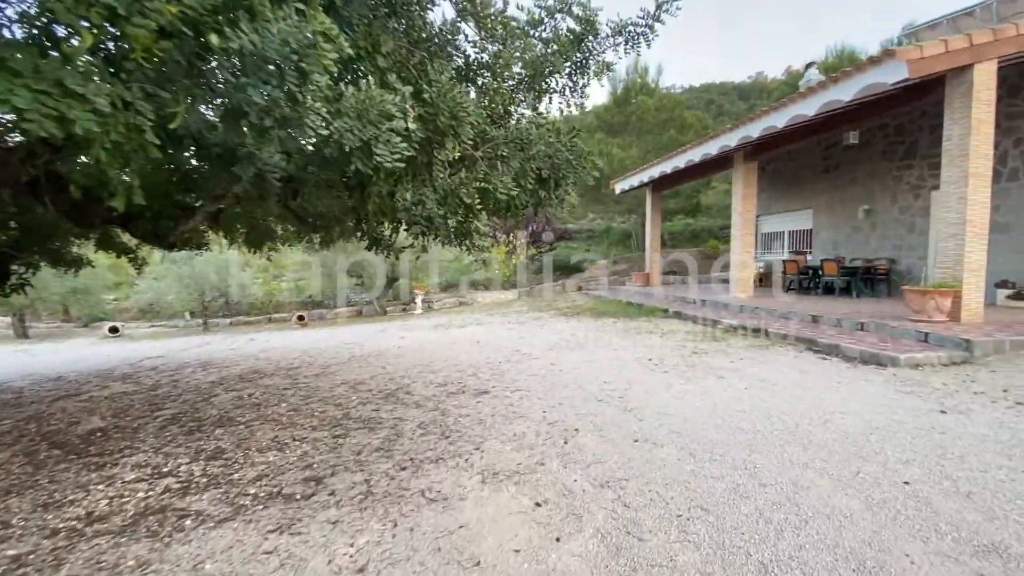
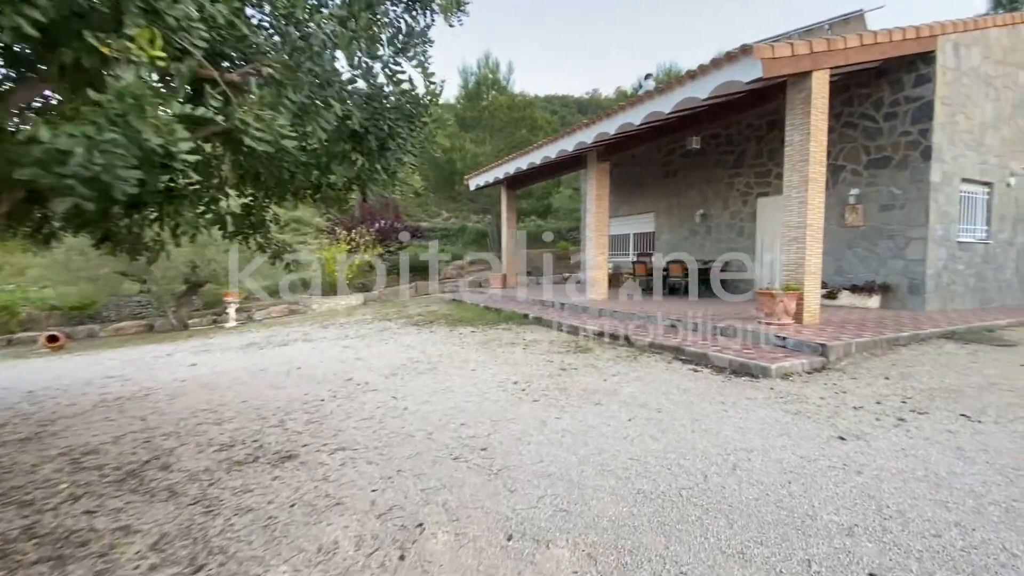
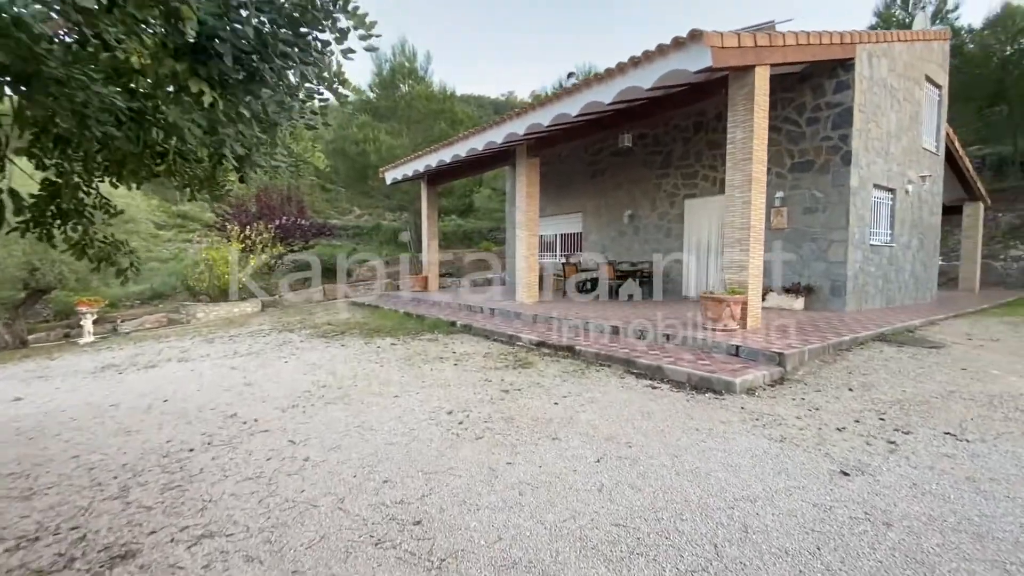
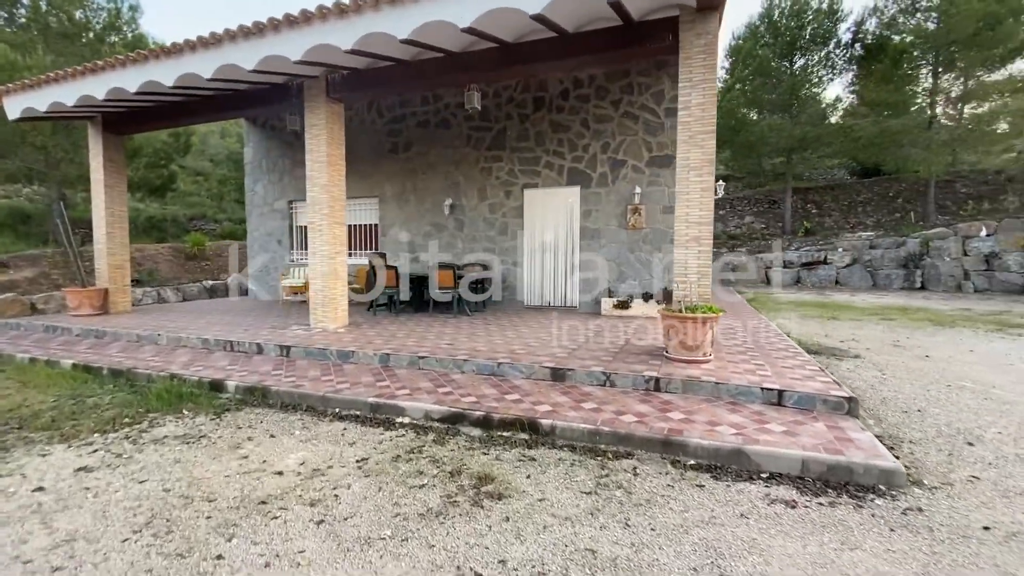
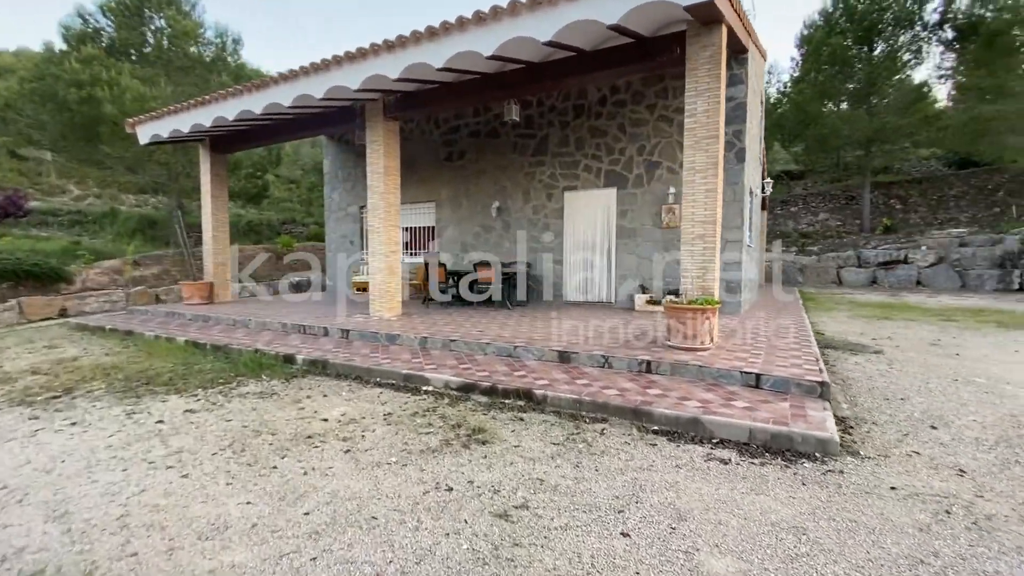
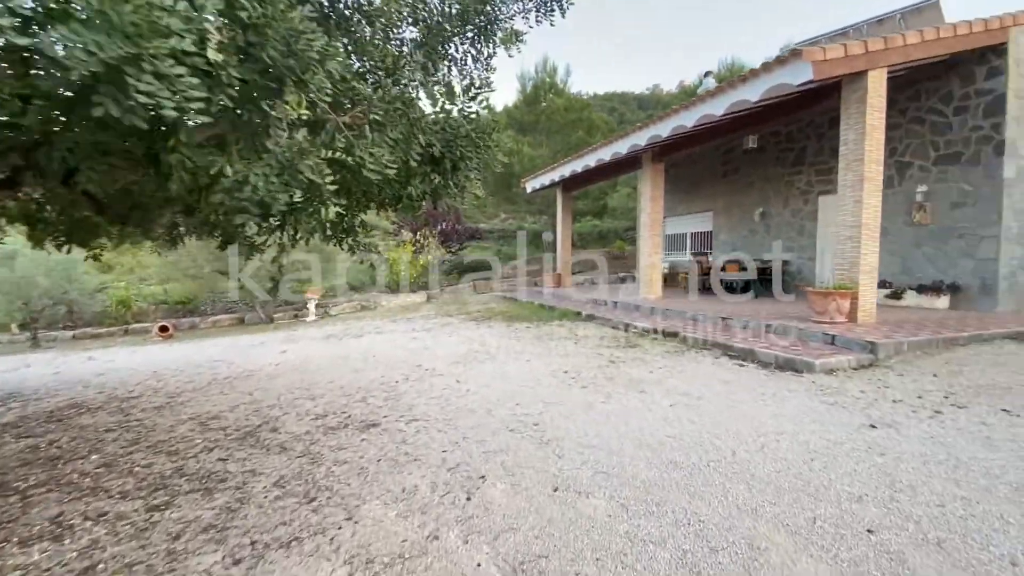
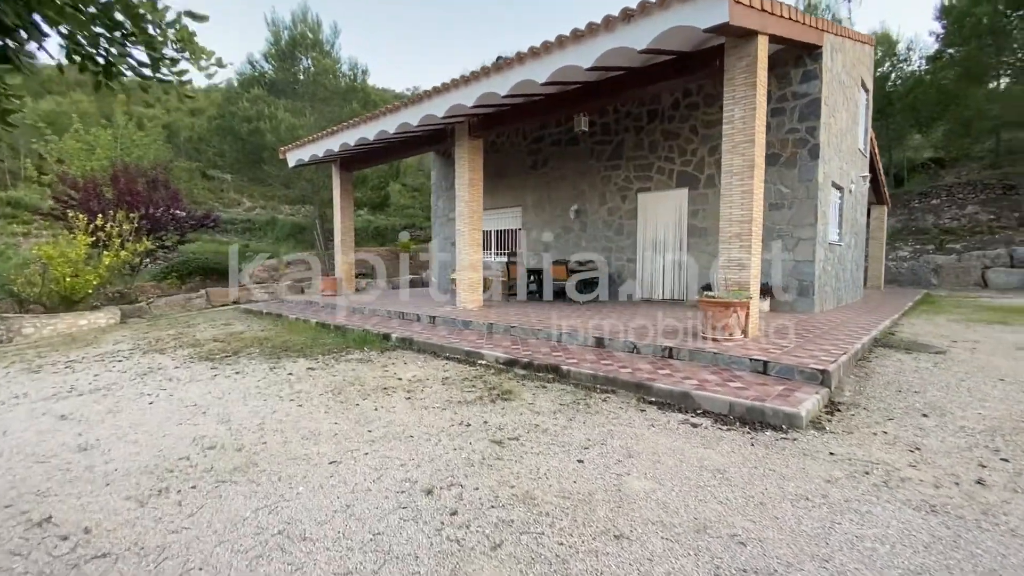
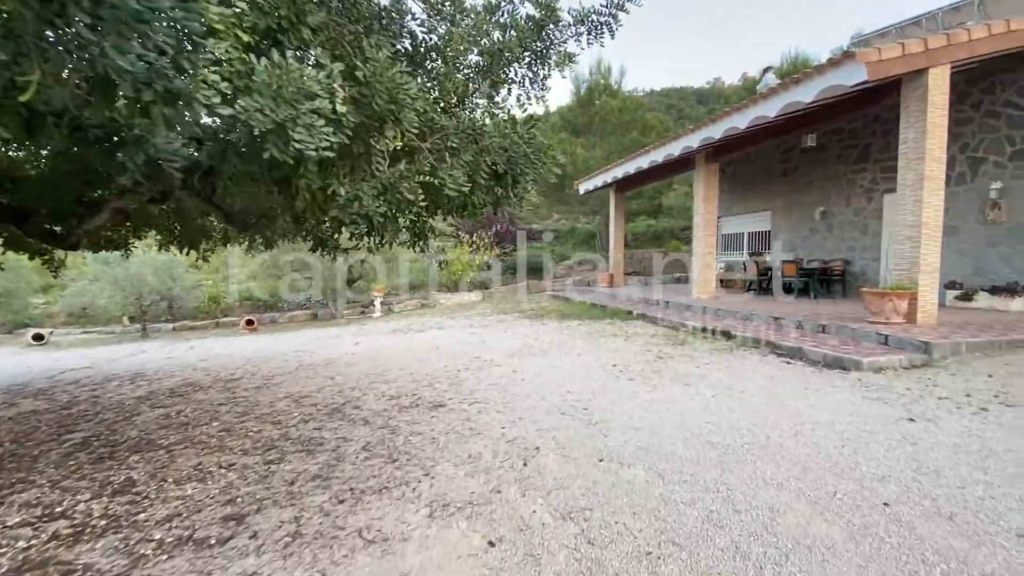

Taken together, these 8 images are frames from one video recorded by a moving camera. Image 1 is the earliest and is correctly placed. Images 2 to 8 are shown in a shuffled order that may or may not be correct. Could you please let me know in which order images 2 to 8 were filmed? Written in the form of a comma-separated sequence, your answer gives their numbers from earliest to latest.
8, 6, 2, 3, 7, 5, 4
